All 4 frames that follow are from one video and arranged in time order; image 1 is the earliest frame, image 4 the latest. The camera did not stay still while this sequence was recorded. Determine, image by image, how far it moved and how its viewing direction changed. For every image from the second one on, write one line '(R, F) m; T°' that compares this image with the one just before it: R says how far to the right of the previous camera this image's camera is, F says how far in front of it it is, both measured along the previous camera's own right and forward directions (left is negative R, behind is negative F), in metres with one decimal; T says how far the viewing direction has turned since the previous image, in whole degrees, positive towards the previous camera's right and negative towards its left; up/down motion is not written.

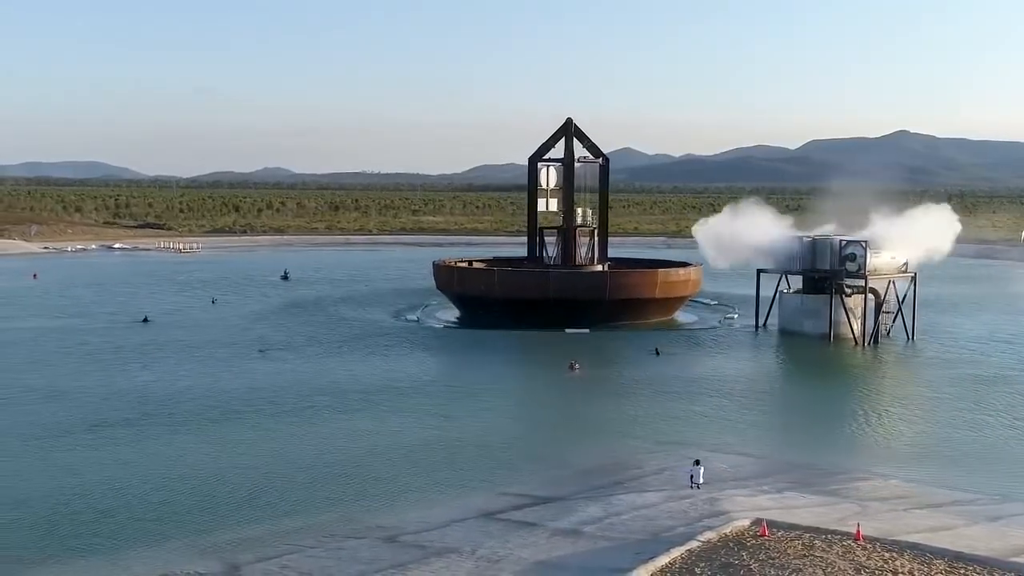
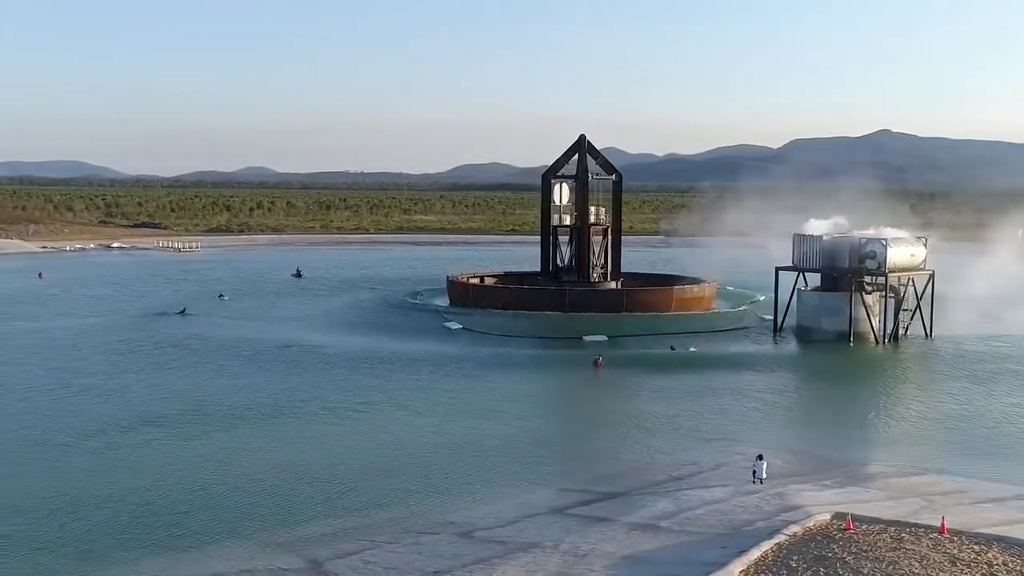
(-1.2, -0.1) m; 0°
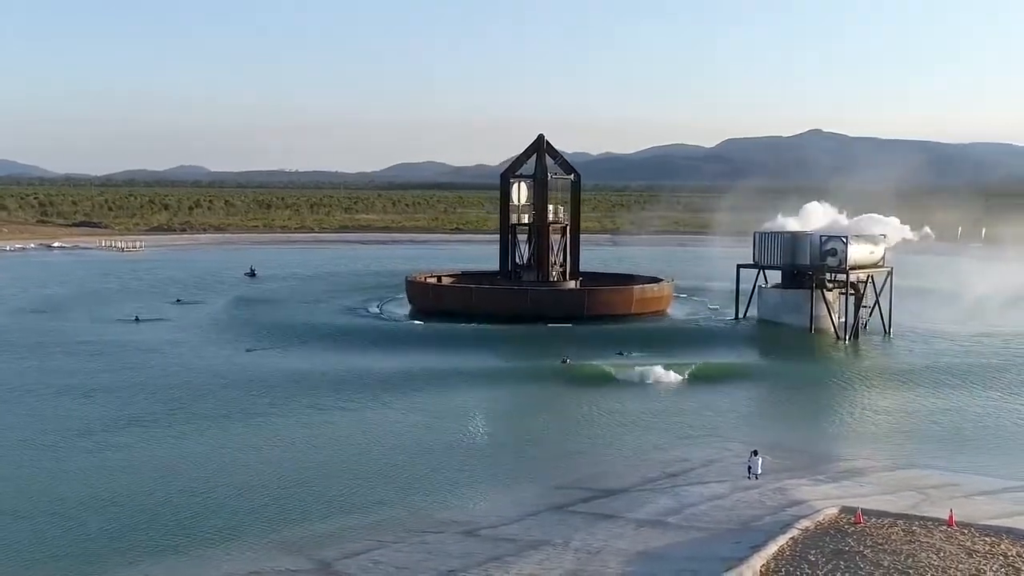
(-0.8, +0.2) m; +3°
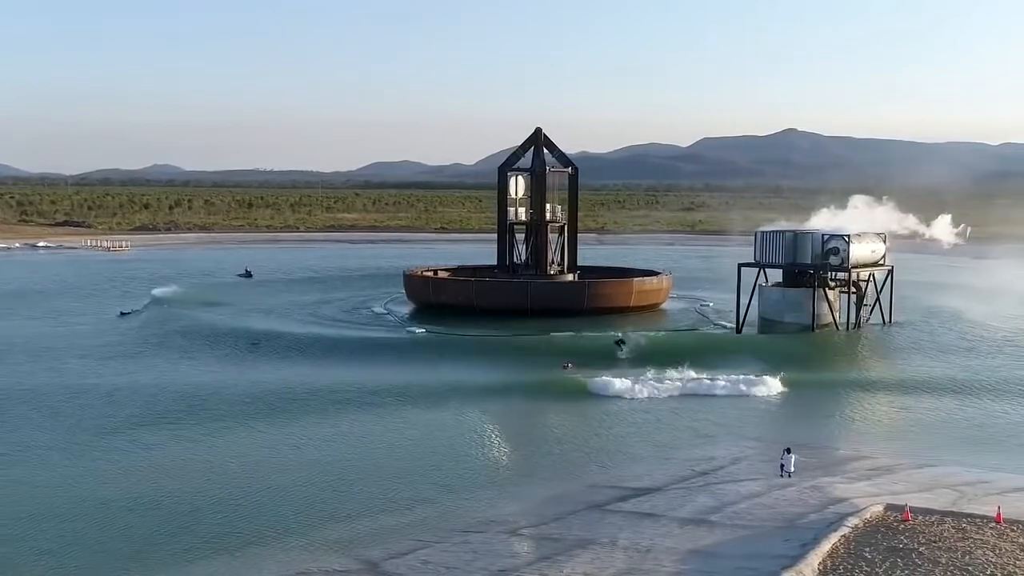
(-0.8, +0.1) m; +1°
